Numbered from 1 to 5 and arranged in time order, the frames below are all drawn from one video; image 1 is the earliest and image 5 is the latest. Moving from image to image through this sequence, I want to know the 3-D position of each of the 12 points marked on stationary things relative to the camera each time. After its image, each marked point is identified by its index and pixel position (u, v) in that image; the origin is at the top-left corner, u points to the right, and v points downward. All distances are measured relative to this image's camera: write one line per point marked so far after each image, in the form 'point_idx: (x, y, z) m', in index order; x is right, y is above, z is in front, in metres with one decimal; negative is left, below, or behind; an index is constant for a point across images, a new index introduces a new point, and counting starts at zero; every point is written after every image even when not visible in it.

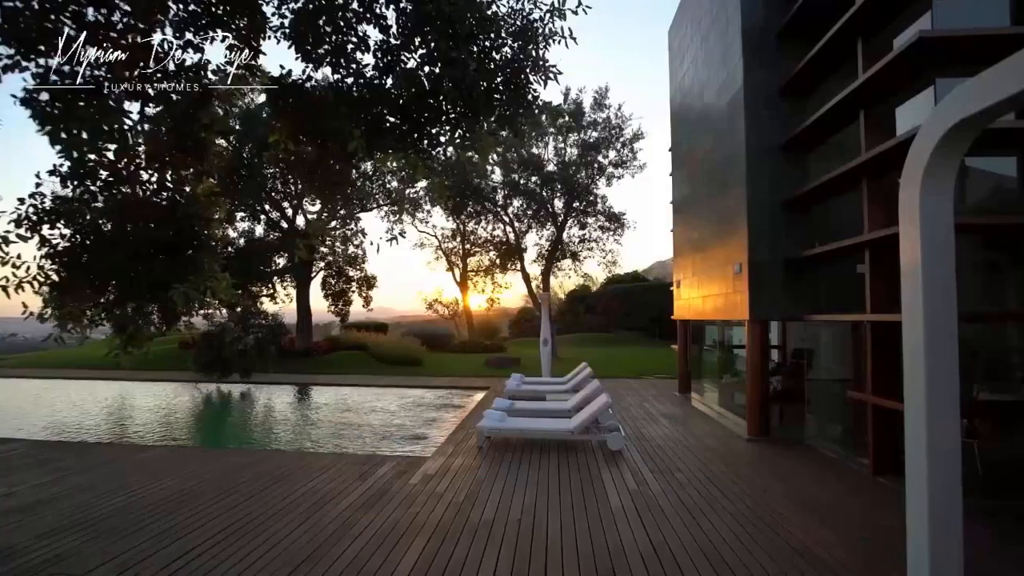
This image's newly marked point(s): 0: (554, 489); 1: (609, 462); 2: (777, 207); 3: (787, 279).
0: (+0.3, -1.7, +6.3) m
1: (+1.0, -1.7, +6.9) m
2: (+2.9, +0.9, +7.6) m
3: (+3.1, +0.1, +7.5) m
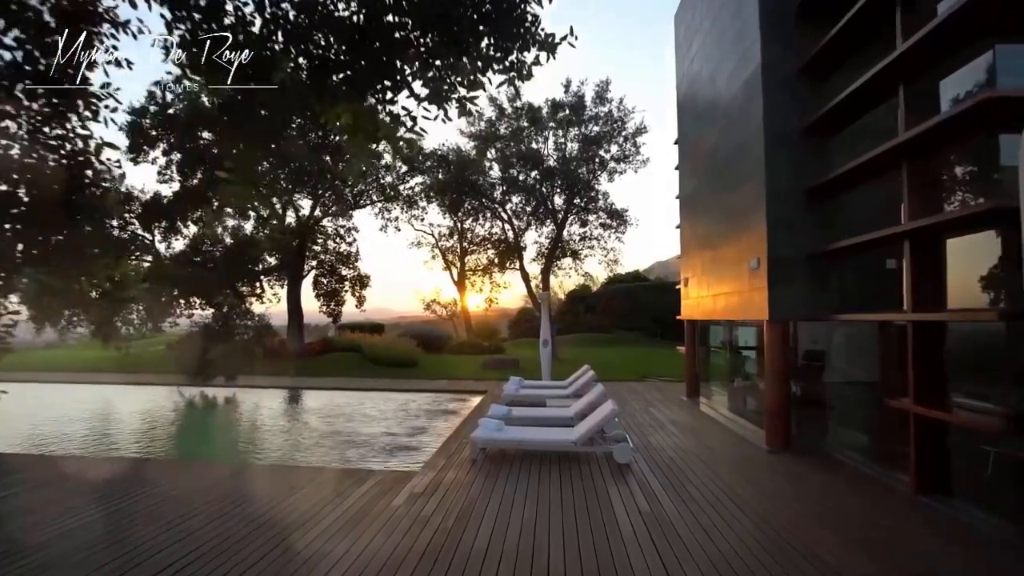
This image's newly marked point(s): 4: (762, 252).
0: (+0.3, -1.7, +5.7) m
1: (+1.0, -1.7, +6.3) m
2: (+2.9, +0.9, +7.0) m
3: (+3.0, +0.1, +7.0) m
4: (+2.6, +0.4, +7.1) m
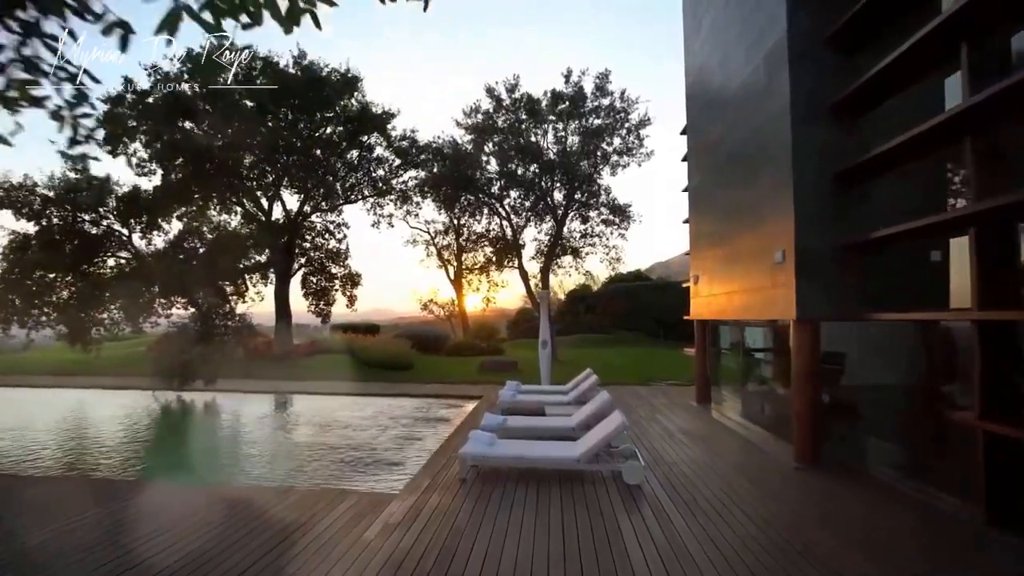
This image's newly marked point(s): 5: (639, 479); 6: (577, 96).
0: (+0.3, -1.7, +5.0) m
1: (+0.9, -1.7, +5.6) m
2: (+2.9, +1.0, +6.3) m
3: (+3.0, +0.1, +6.2) m
4: (+2.6, +0.4, +6.4) m
5: (+1.1, -1.6, +5.7) m
6: (+1.7, +4.9, +17.7) m
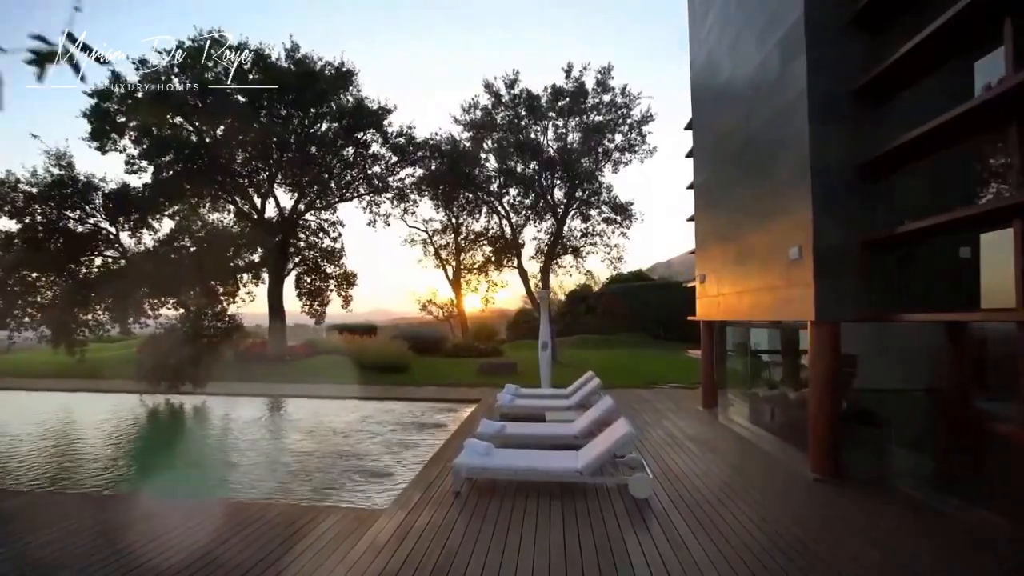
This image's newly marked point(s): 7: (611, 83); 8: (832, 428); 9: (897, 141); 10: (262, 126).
0: (+0.3, -1.7, +4.6) m
1: (+0.9, -1.7, +5.2) m
2: (+2.8, +1.0, +5.9) m
3: (+3.0, +0.1, +5.9) m
4: (+2.5, +0.4, +6.0) m
5: (+1.0, -1.6, +5.3) m
6: (+1.7, +4.9, +17.4) m
7: (+2.5, +5.2, +17.5) m
8: (+2.8, -1.2, +6.1) m
9: (+2.9, +1.1, +5.2) m
10: (-5.5, +3.6, +15.2) m
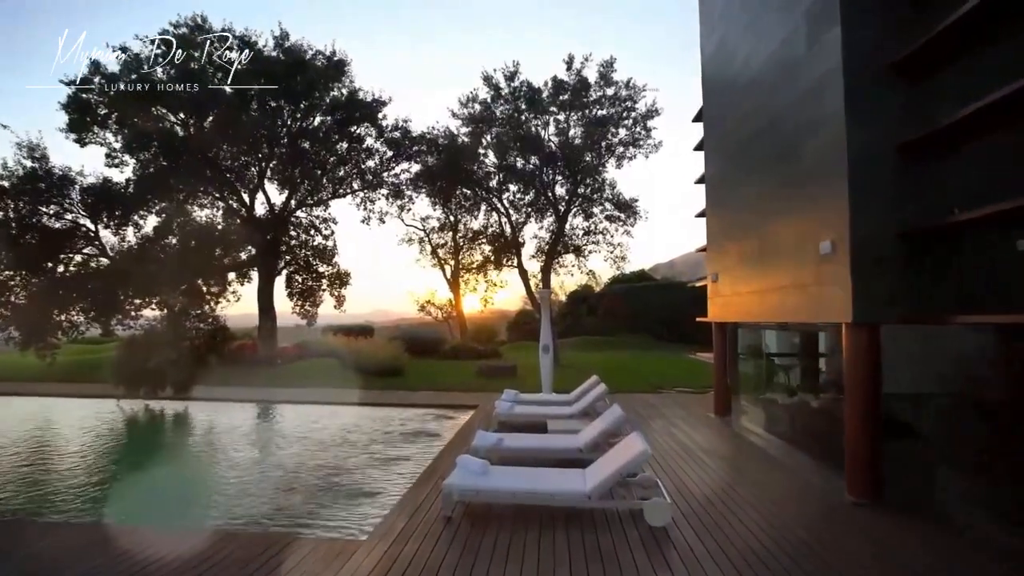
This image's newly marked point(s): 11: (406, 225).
0: (+0.3, -1.7, +4.0) m
1: (+0.9, -1.6, +4.6) m
2: (+2.8, +1.0, +5.3) m
3: (+3.0, +0.1, +5.3) m
4: (+2.5, +0.4, +5.4) m
5: (+1.0, -1.6, +4.8) m
6: (+1.7, +4.9, +16.8) m
7: (+2.5, +5.2, +16.9) m
8: (+2.8, -1.2, +5.5) m
9: (+2.9, +1.1, +4.6) m
10: (-5.5, +3.6, +14.7) m
11: (-2.7, +1.6, +17.7) m
